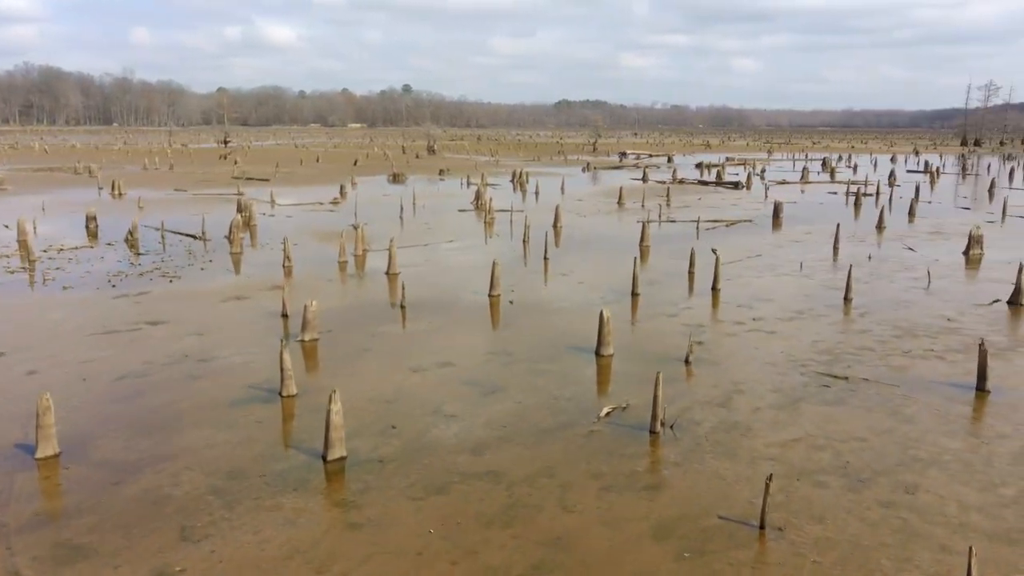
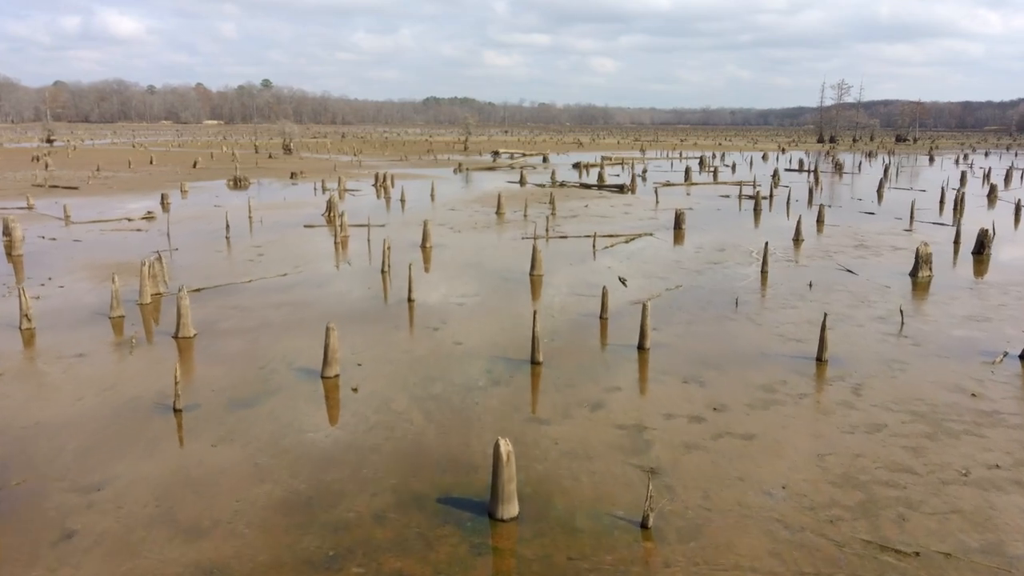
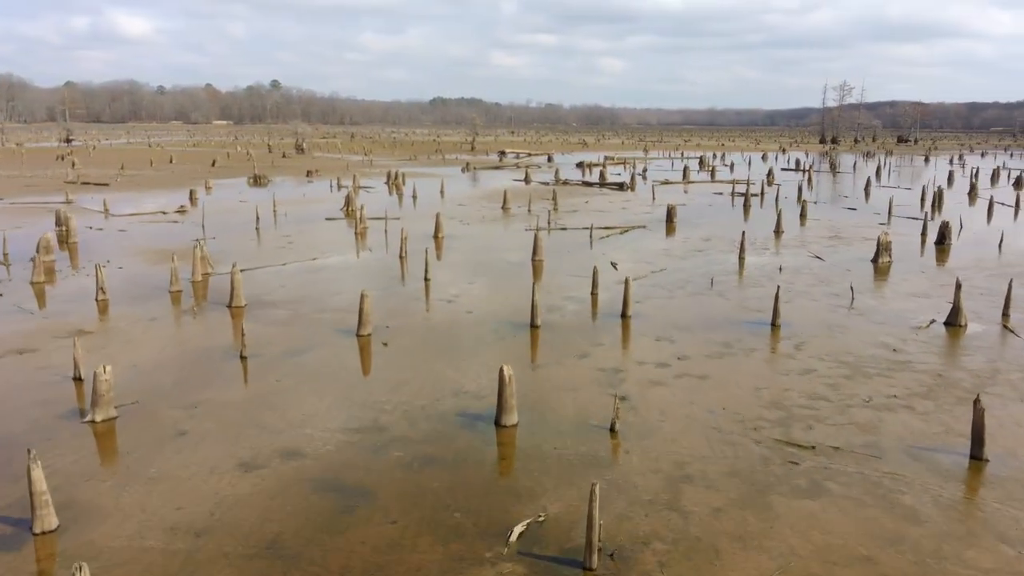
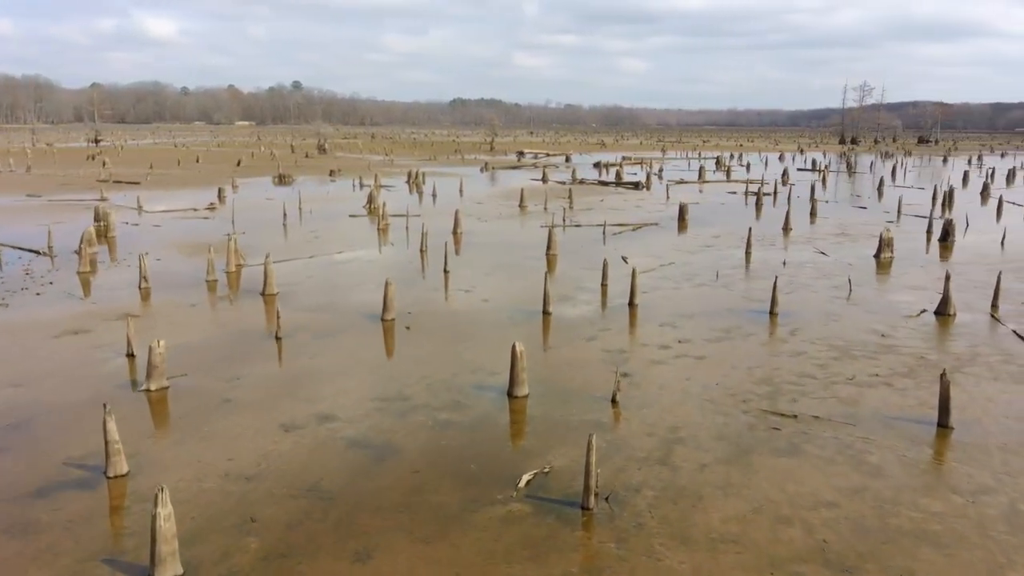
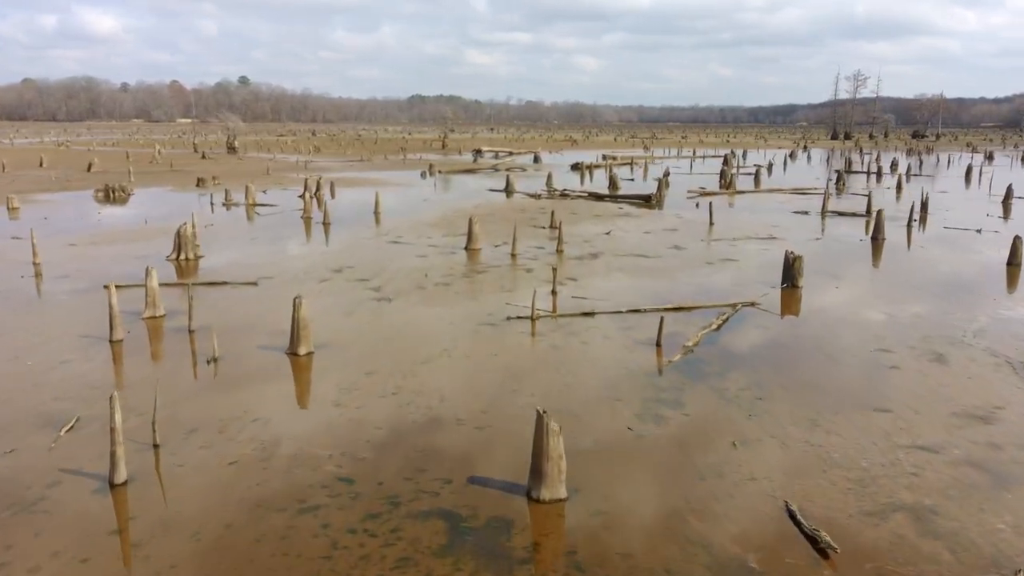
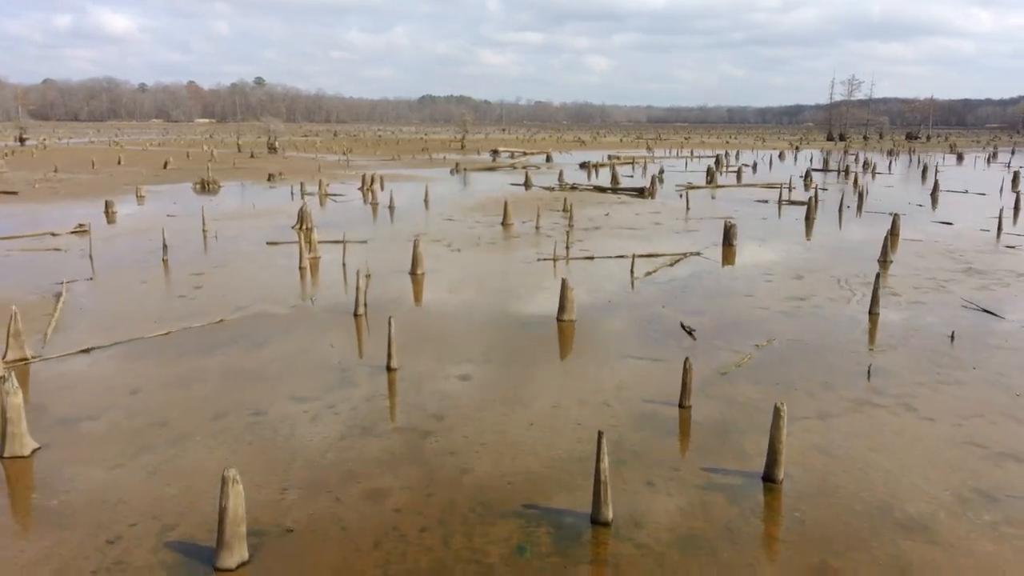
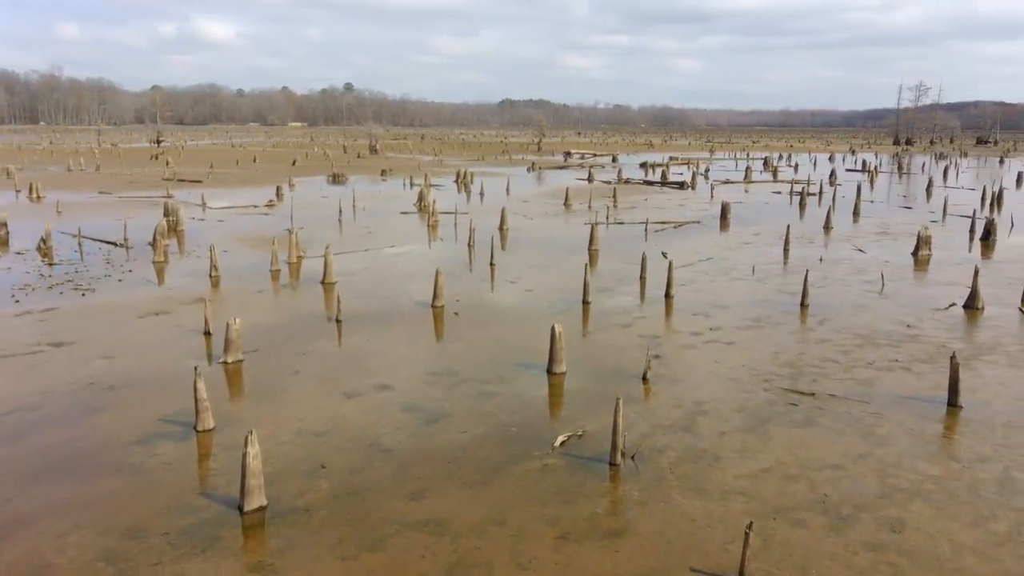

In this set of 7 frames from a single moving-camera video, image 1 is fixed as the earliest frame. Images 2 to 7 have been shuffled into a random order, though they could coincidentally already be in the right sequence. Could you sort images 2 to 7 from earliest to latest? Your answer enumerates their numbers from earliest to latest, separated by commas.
7, 4, 3, 2, 6, 5
